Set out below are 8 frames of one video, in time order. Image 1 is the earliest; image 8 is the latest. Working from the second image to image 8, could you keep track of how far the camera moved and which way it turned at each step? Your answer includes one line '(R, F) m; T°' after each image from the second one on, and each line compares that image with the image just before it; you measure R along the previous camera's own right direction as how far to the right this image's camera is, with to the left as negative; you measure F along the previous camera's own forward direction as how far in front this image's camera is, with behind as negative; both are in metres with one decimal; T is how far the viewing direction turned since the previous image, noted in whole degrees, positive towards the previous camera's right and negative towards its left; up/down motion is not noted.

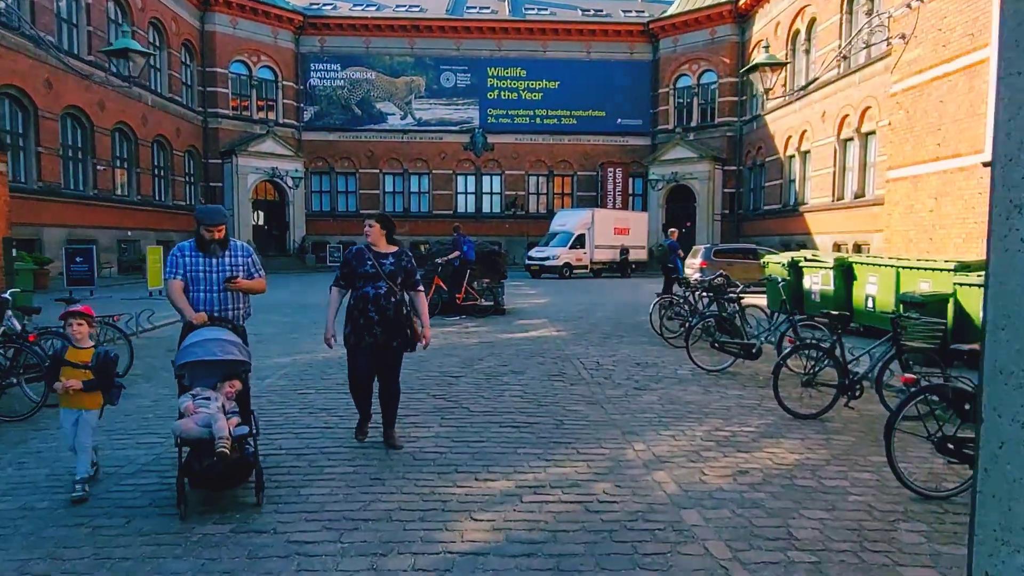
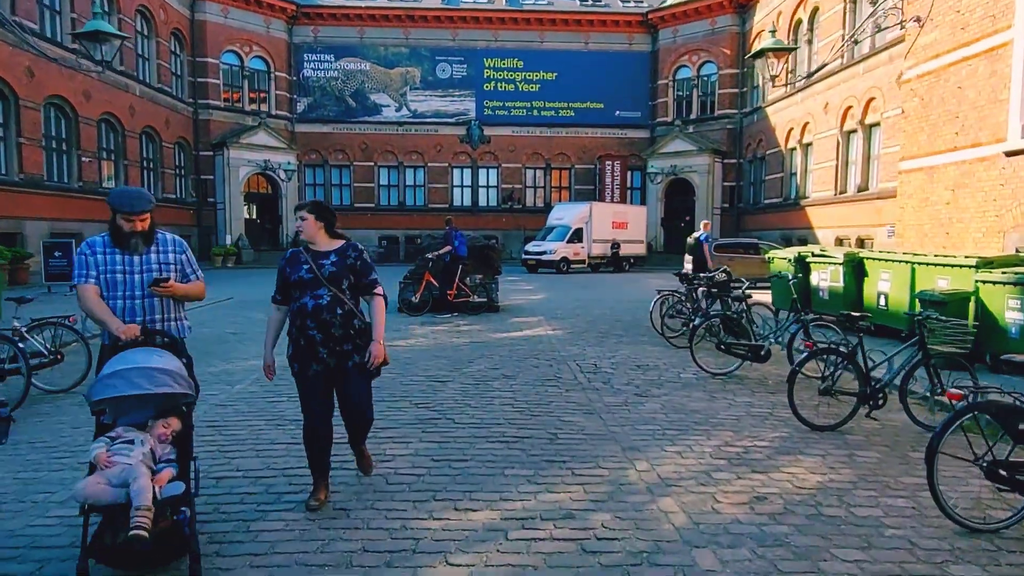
(+0.1, +0.6) m; 0°
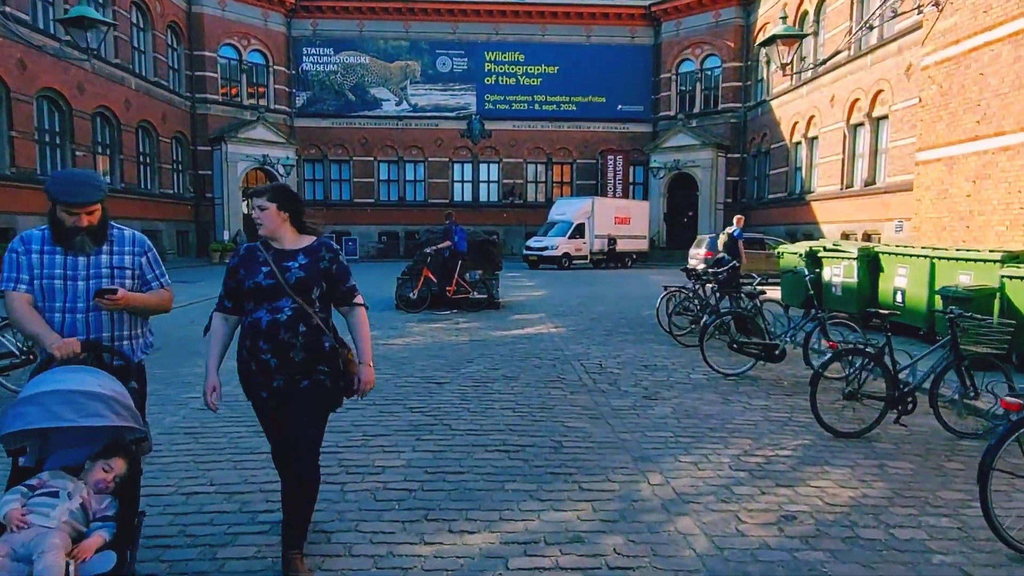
(0.0, +0.4) m; 0°
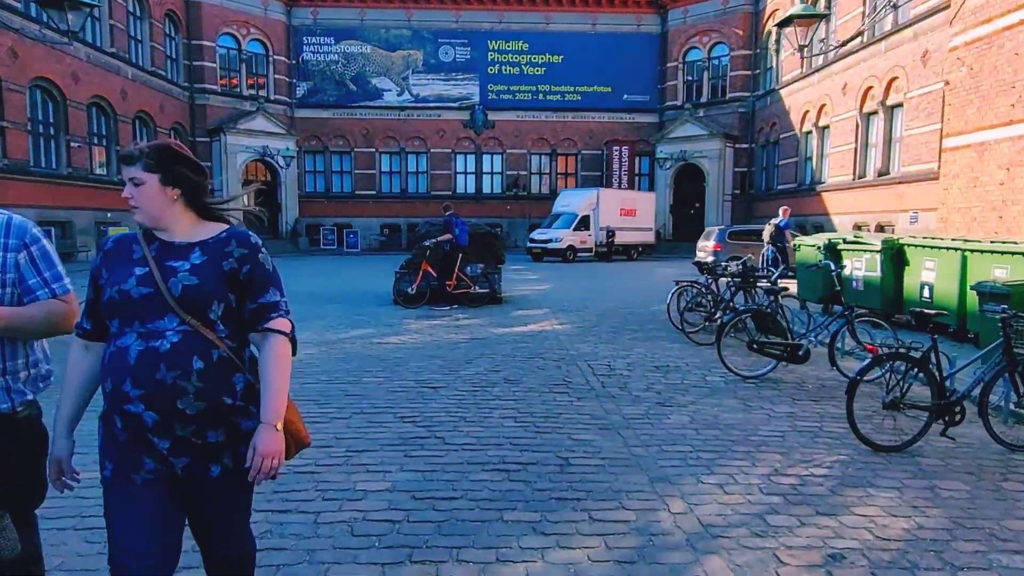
(0.0, +0.6) m; 0°
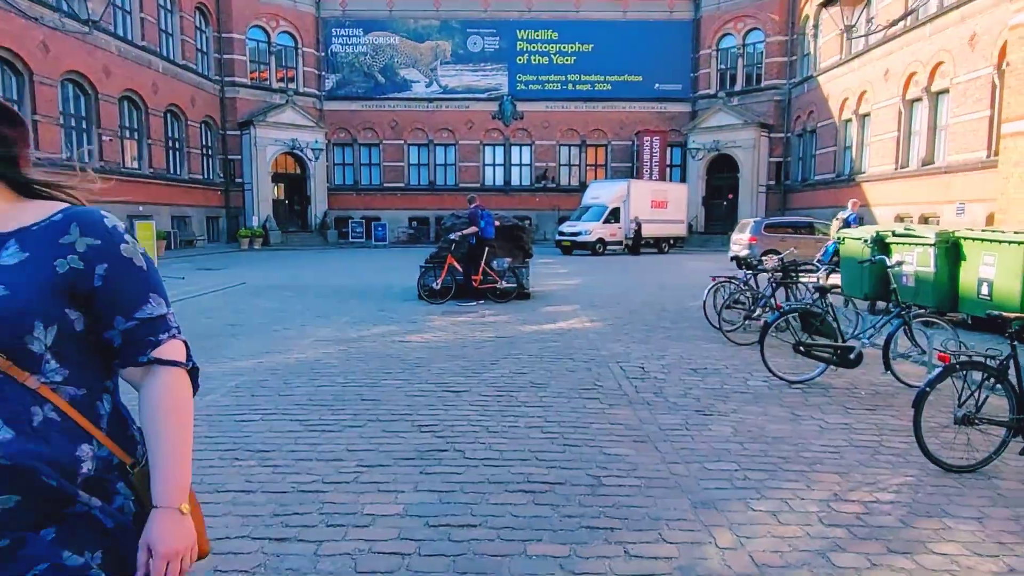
(0.0, +0.4) m; -2°
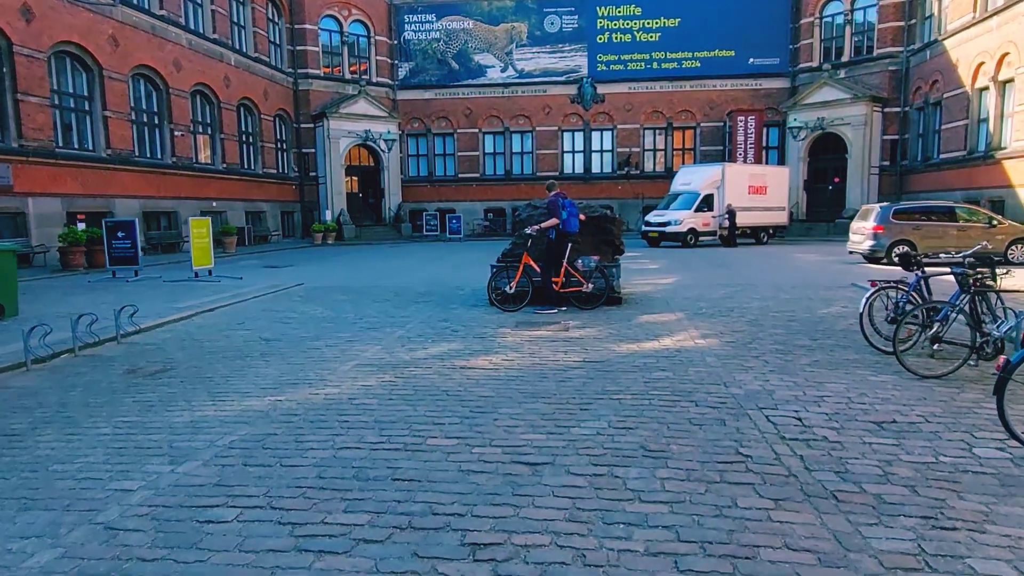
(-0.2, +2.1) m; -6°
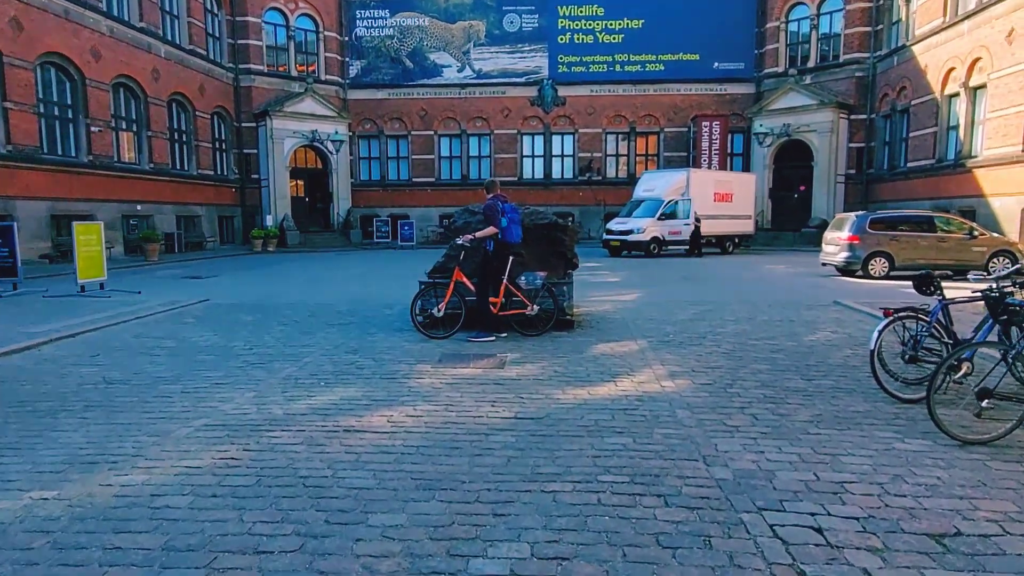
(+0.4, +1.9) m; +3°
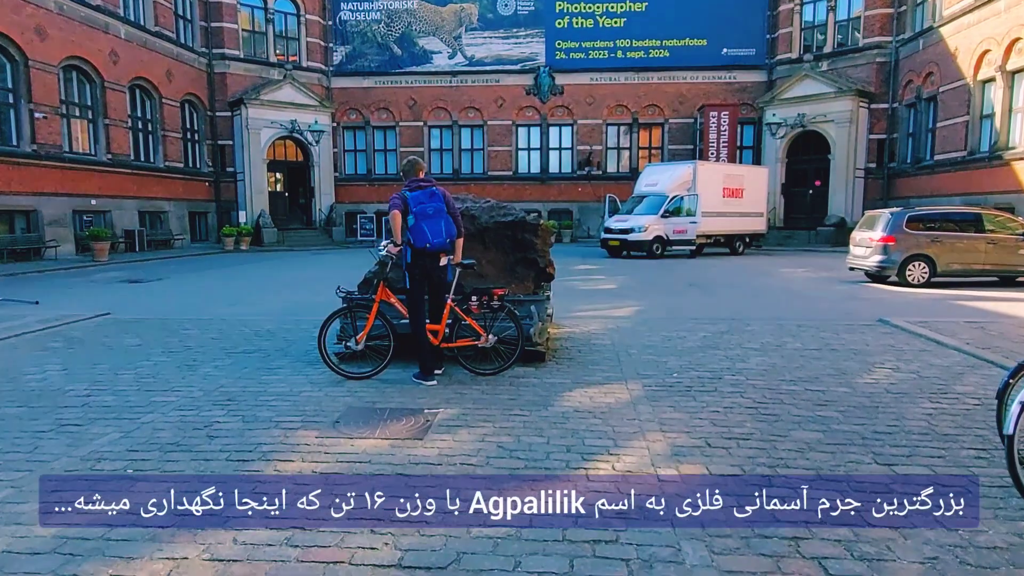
(+0.5, +2.4) m; 0°
